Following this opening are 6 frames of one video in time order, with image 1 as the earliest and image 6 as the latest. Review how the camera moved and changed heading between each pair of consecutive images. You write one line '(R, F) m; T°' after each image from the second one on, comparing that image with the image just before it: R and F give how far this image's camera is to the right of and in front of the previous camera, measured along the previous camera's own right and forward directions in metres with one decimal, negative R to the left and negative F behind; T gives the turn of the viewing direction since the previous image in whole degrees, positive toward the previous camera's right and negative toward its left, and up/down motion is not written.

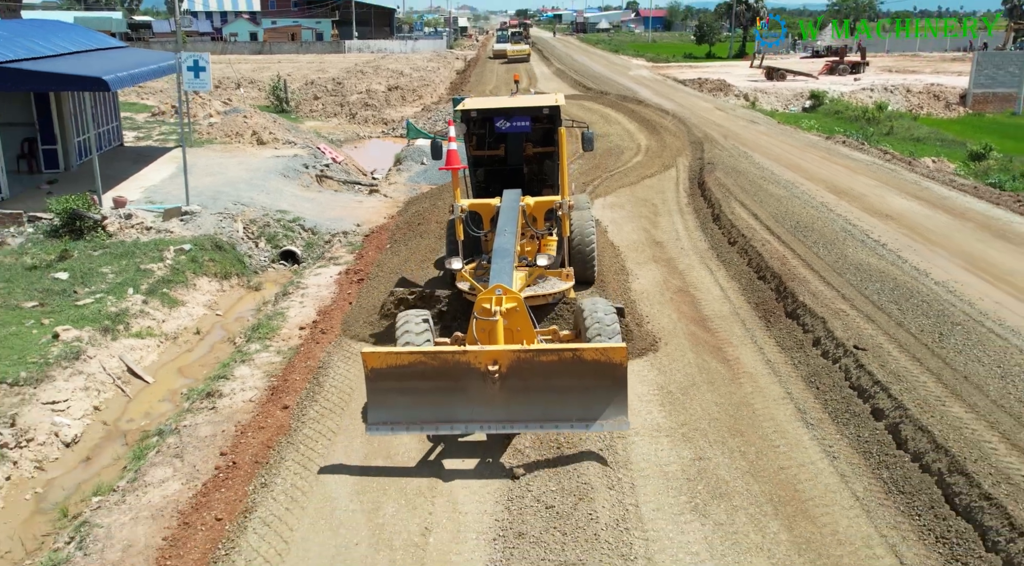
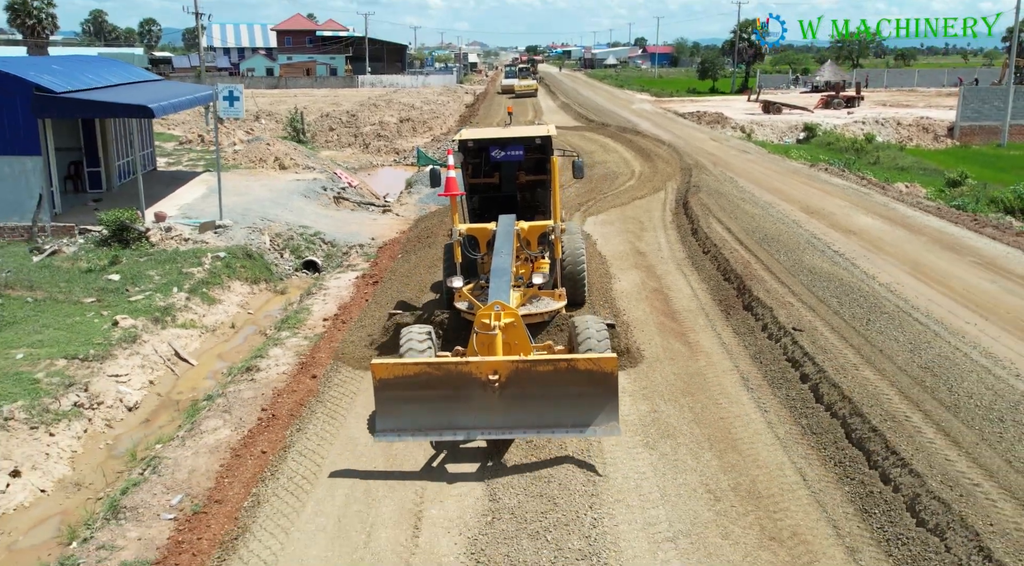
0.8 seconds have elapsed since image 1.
(+0.2, -1.8) m; -1°
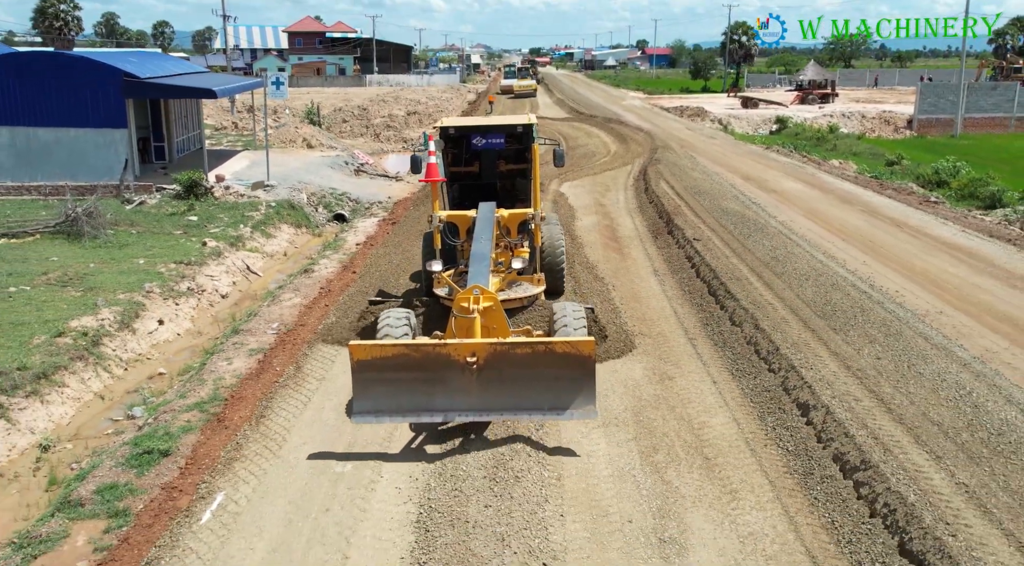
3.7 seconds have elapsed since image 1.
(+0.4, -4.7) m; 0°
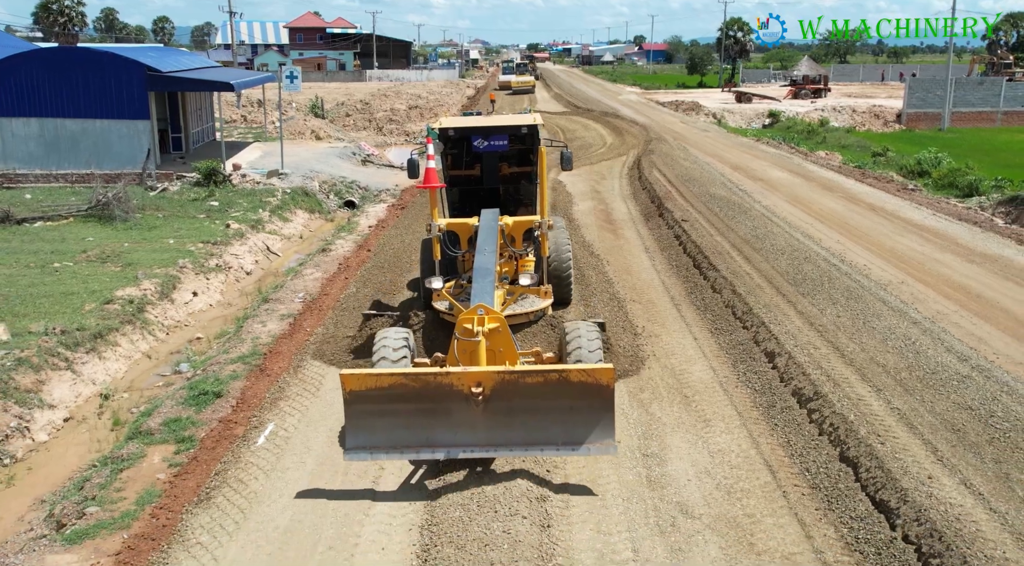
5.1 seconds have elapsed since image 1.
(-0.1, -1.4) m; 0°
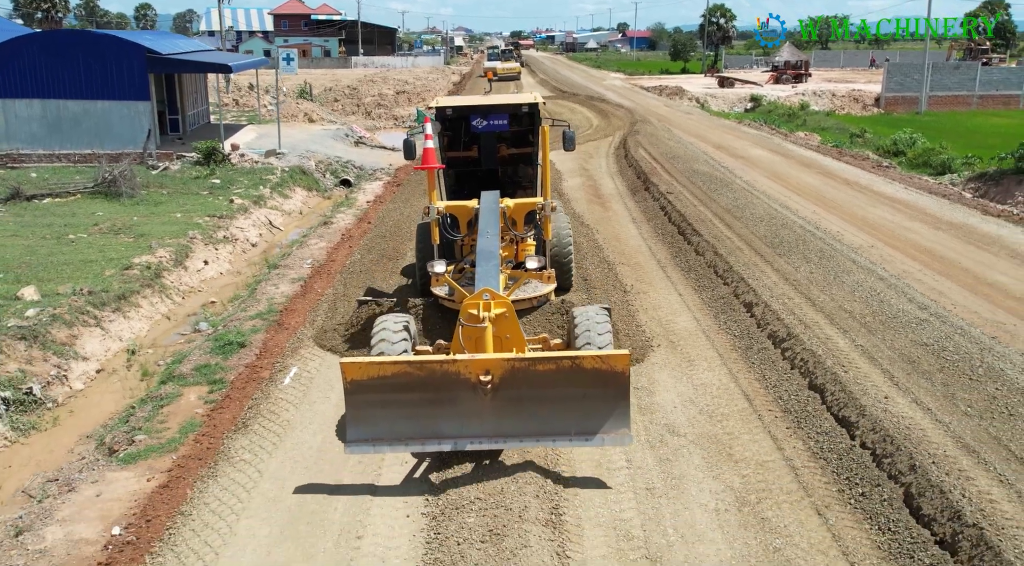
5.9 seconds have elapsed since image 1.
(-0.2, -0.9) m; +1°
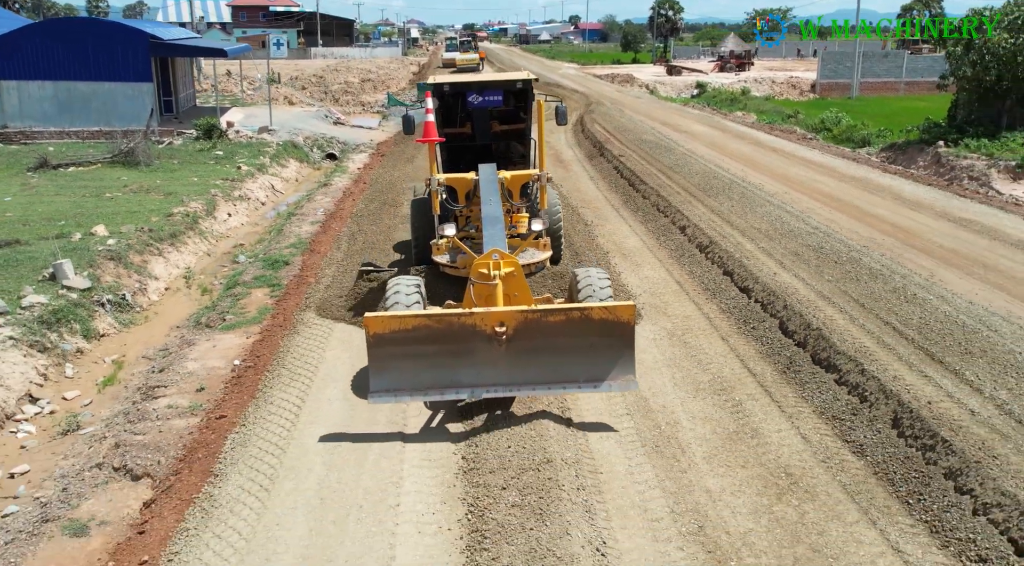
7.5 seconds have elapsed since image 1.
(-0.5, -3.1) m; +3°
